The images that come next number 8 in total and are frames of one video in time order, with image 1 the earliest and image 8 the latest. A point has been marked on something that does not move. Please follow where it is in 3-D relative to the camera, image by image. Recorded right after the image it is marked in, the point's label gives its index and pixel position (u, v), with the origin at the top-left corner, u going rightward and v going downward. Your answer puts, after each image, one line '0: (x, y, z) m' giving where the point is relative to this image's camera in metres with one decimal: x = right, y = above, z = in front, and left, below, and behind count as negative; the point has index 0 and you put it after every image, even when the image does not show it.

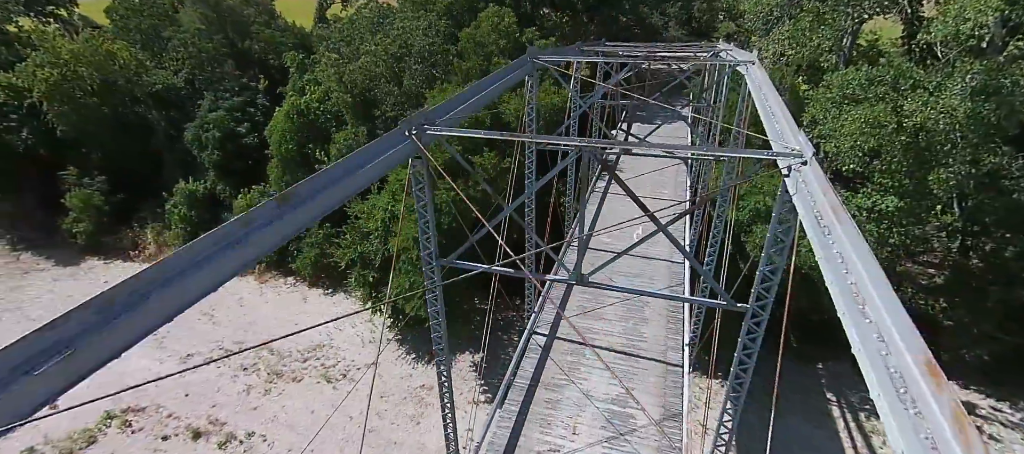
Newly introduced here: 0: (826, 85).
0: (+9.8, +4.4, +16.9) m
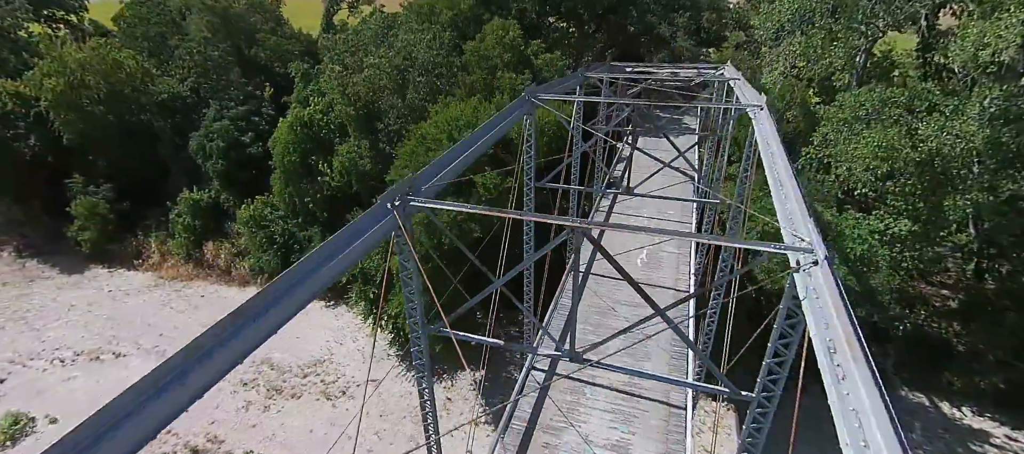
0: (+9.9, +3.7, +16.5) m
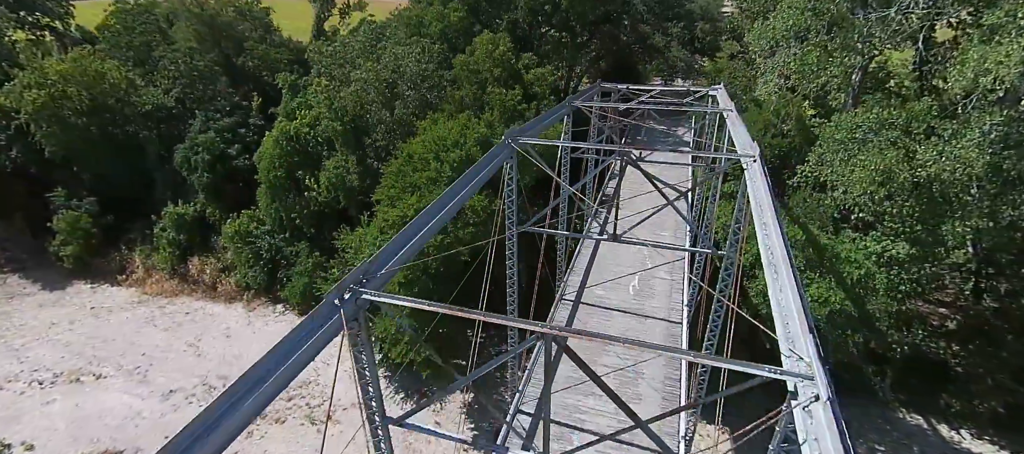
0: (+9.6, +3.0, +16.2) m
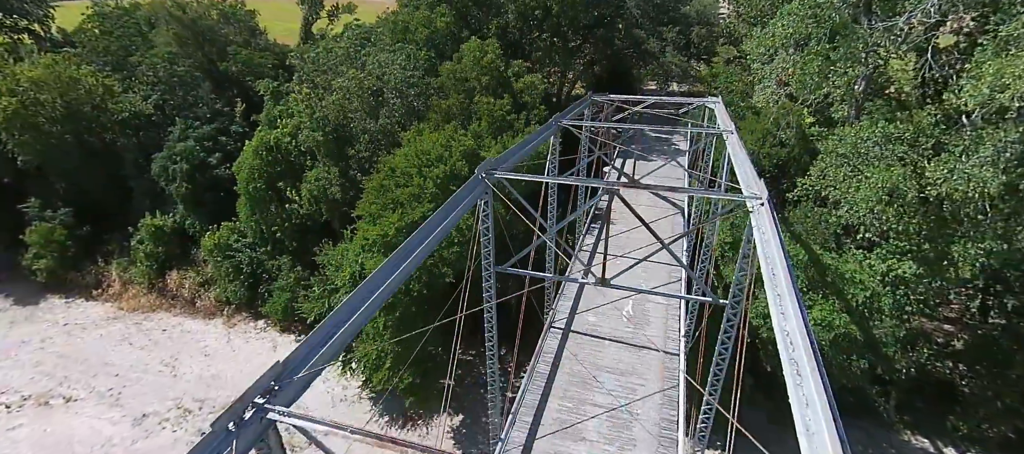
0: (+9.2, +2.5, +15.4) m
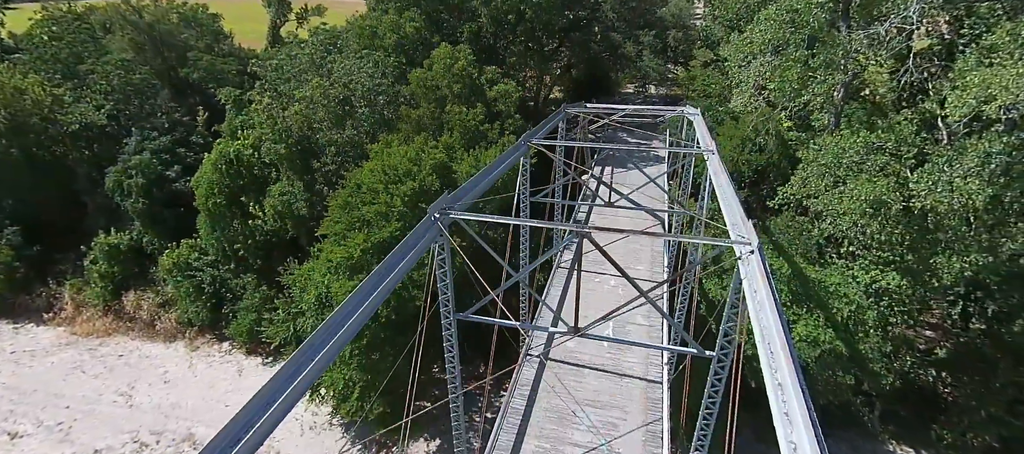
0: (+8.5, +2.2, +15.1) m
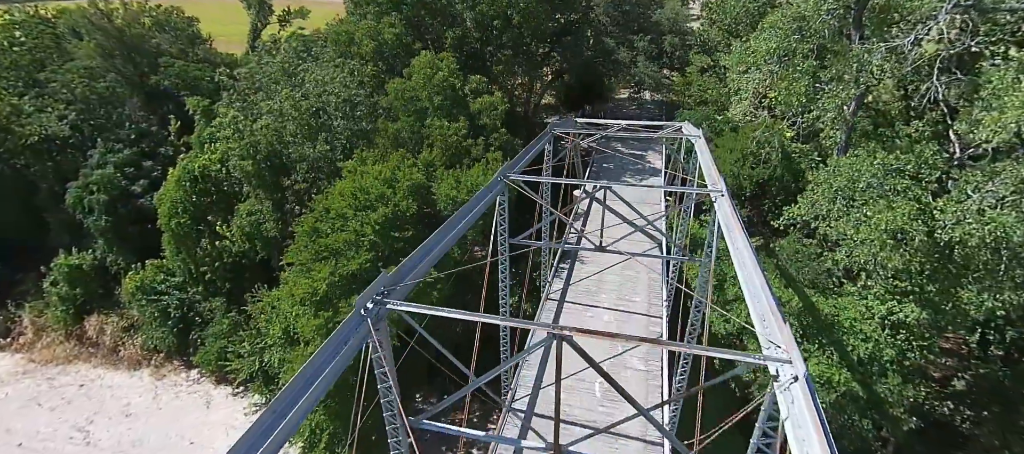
0: (+8.1, +1.6, +13.8) m
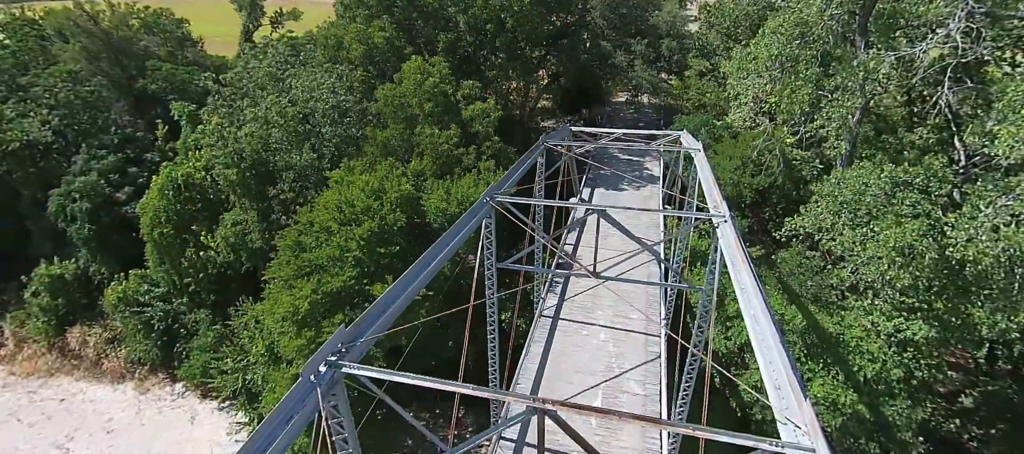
0: (+7.9, +1.2, +13.3) m
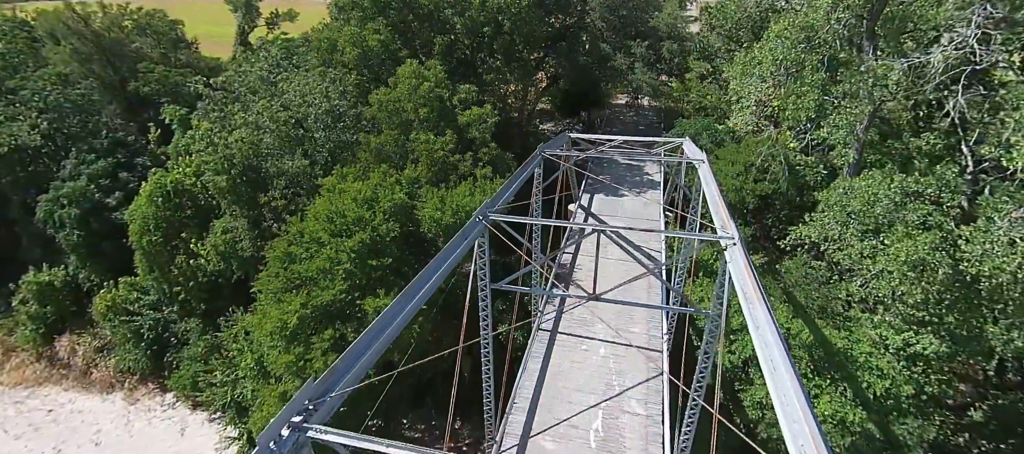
0: (+7.8, +1.0, +12.9) m
